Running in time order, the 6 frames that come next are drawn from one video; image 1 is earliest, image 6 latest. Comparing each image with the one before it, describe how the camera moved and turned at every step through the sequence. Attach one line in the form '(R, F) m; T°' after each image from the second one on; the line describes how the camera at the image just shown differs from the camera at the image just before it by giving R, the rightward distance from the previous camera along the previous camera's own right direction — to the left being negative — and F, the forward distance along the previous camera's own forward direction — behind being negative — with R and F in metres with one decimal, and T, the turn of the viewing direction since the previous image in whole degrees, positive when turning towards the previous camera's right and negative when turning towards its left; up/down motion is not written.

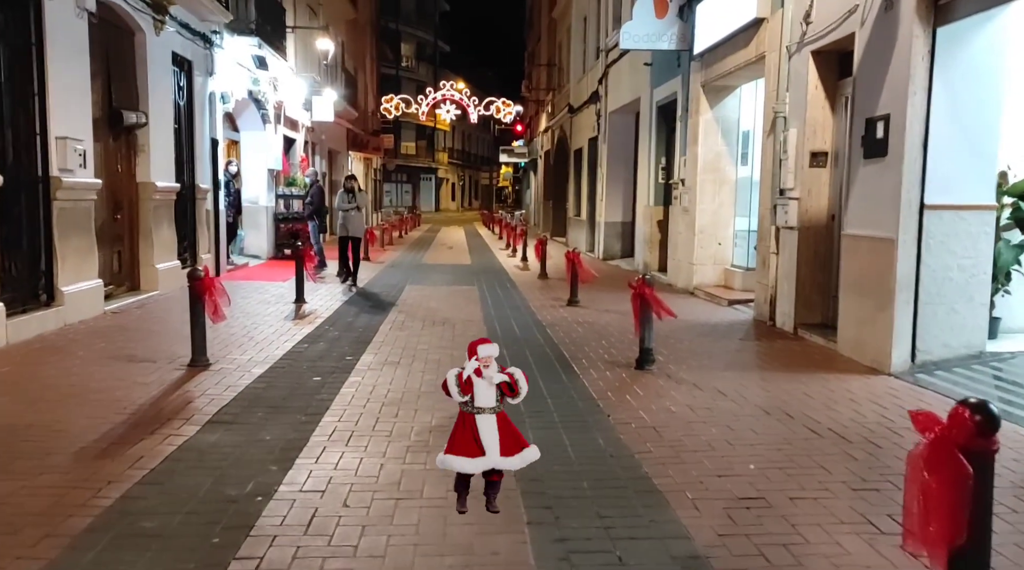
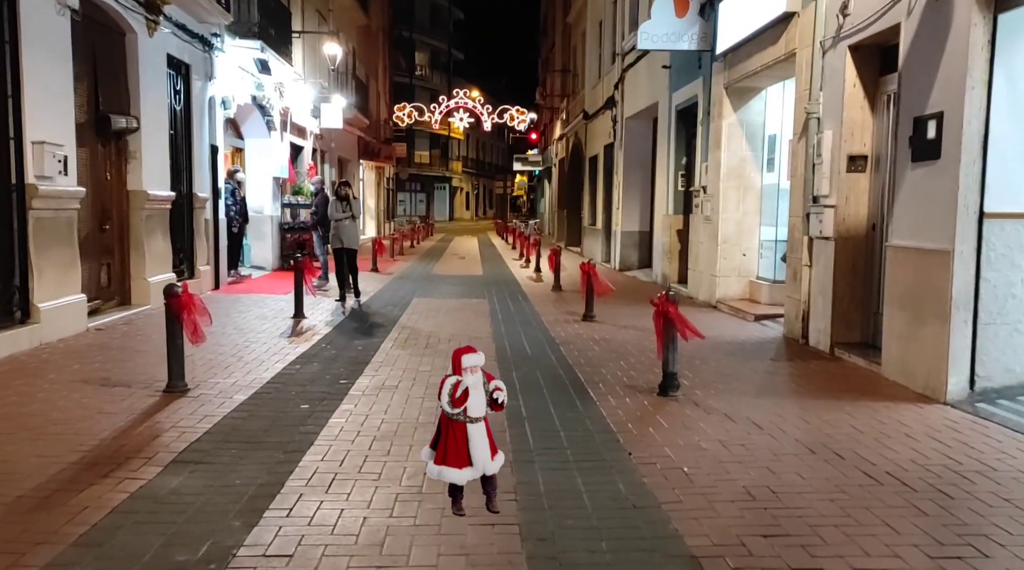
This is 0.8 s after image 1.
(0.0, +0.7) m; -1°
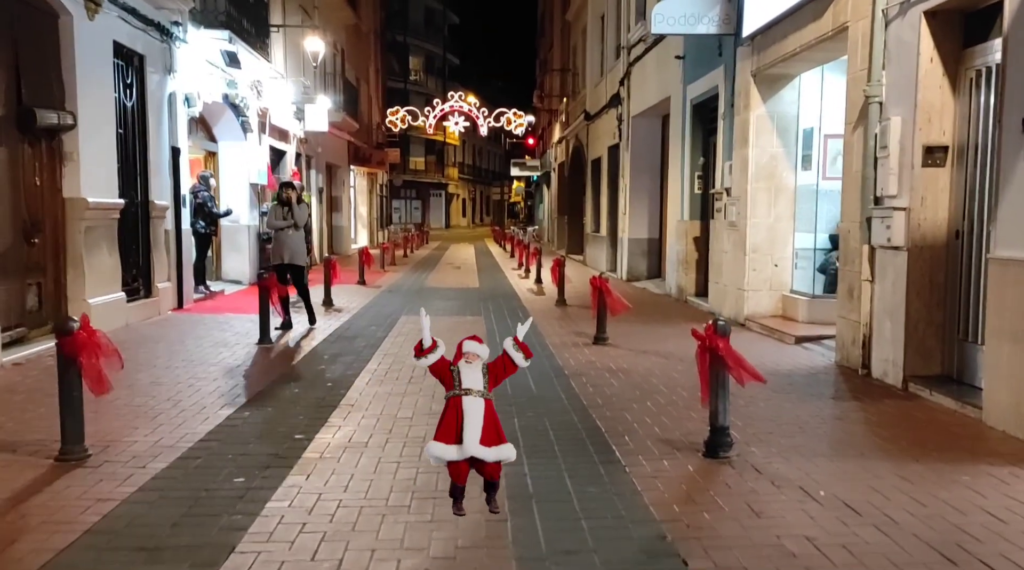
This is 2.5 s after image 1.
(0.0, +1.6) m; 0°
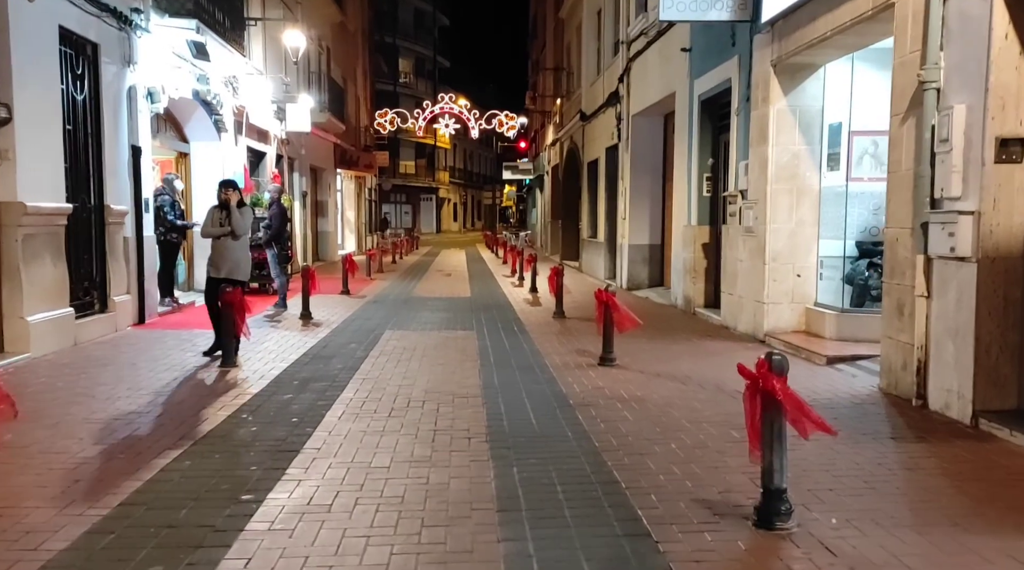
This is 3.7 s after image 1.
(0.0, +1.1) m; +1°
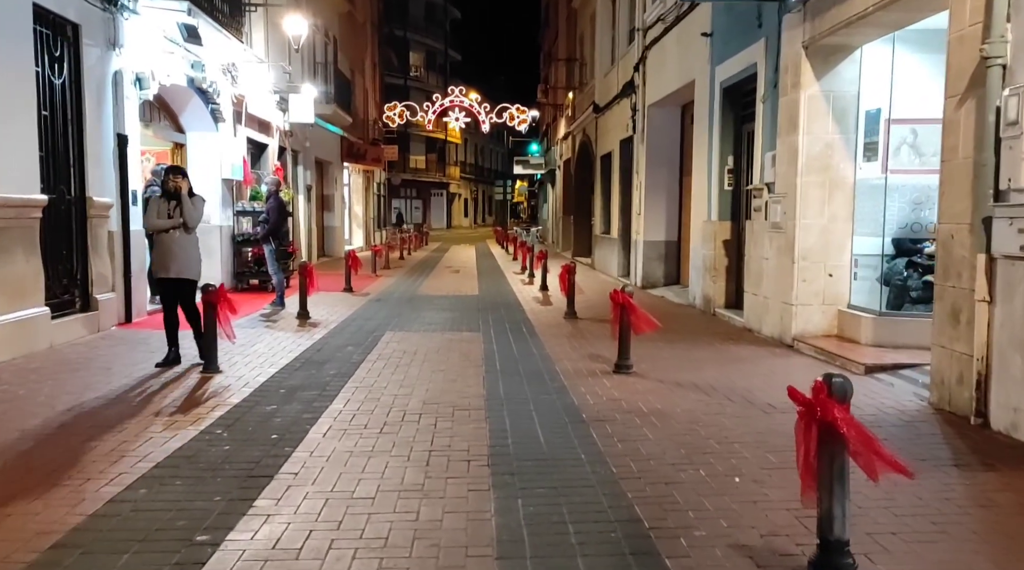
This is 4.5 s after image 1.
(0.0, +0.7) m; -1°
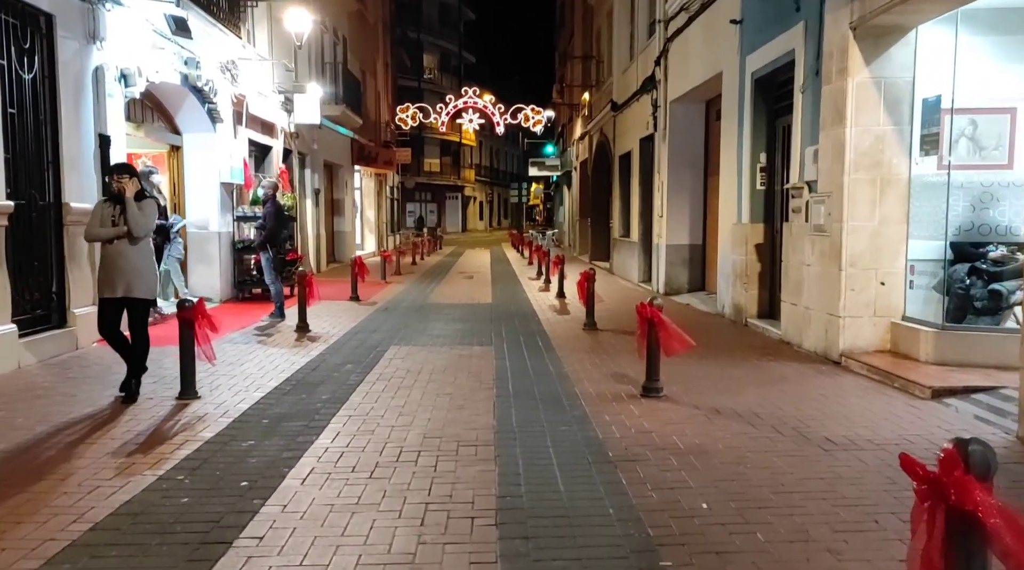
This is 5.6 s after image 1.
(0.0, +0.9) m; -1°
